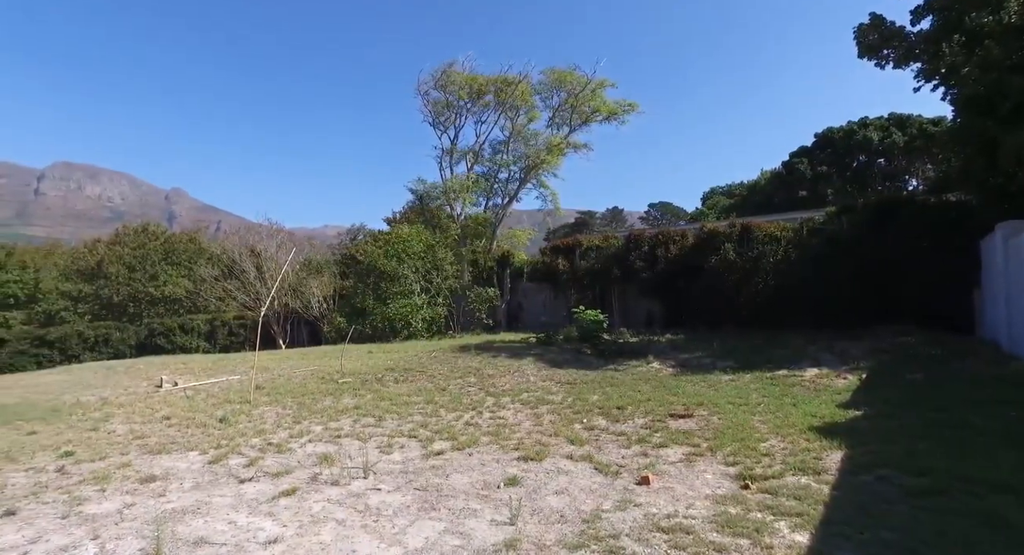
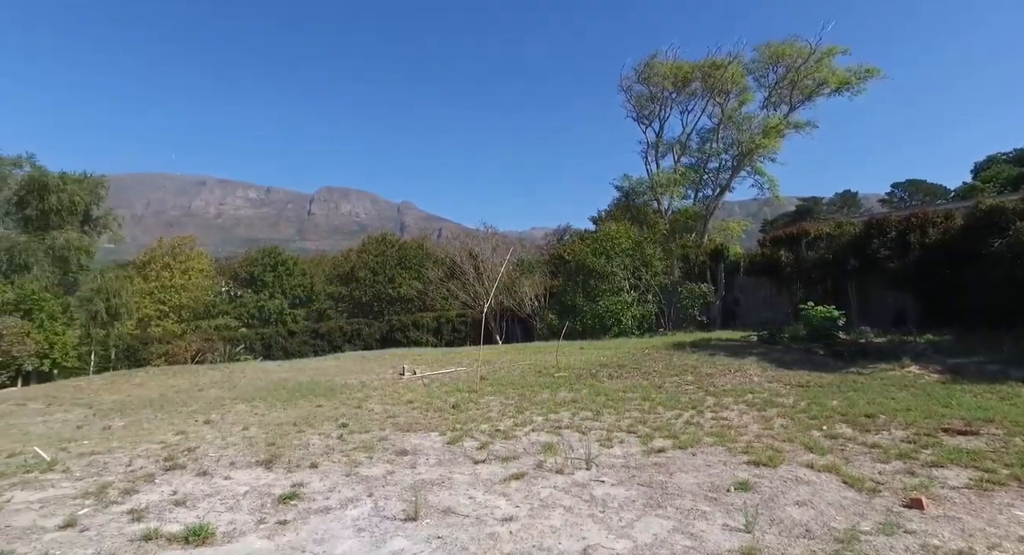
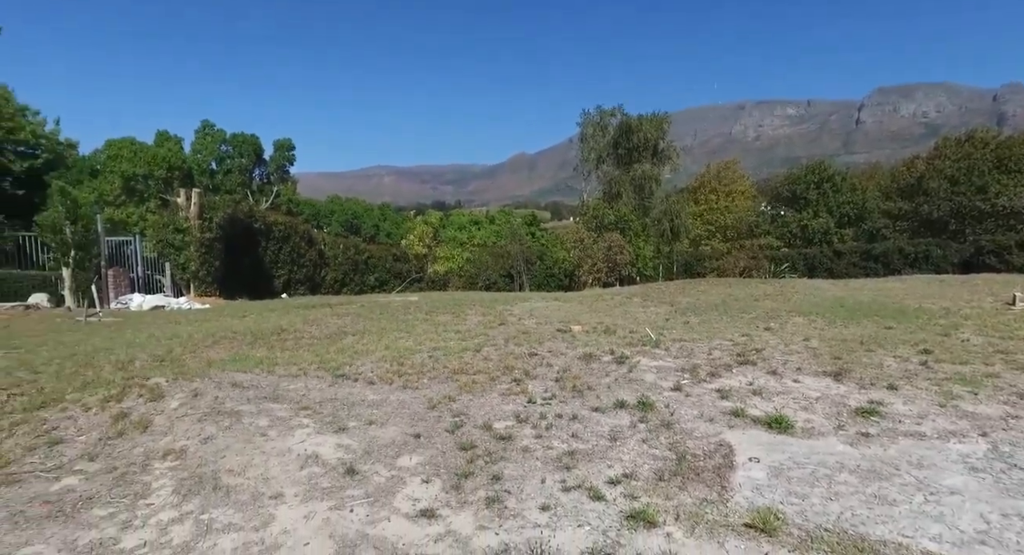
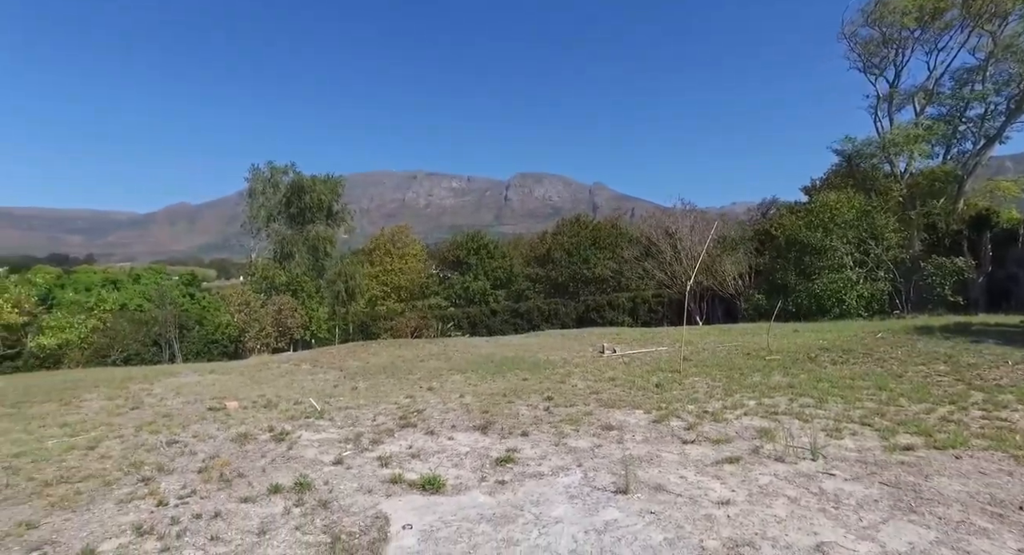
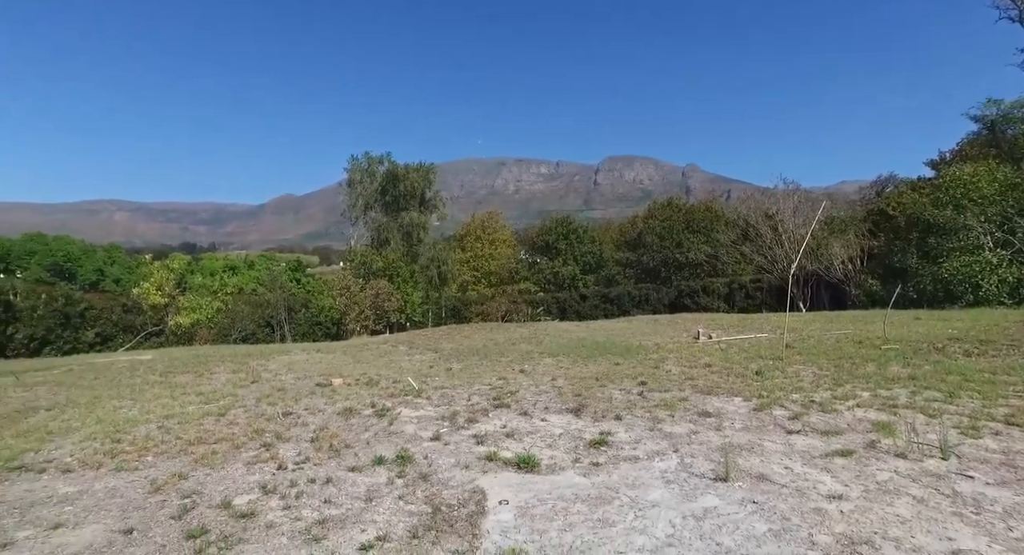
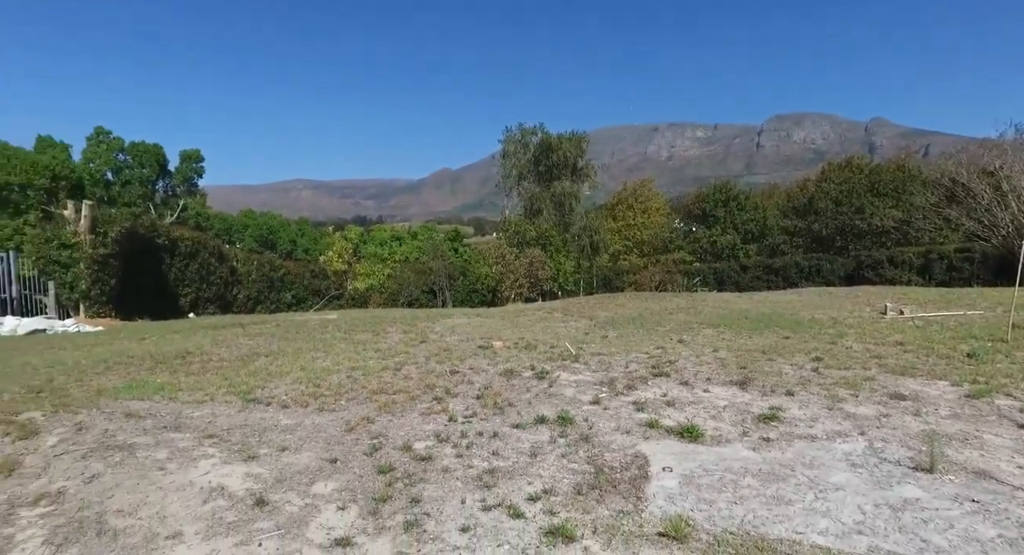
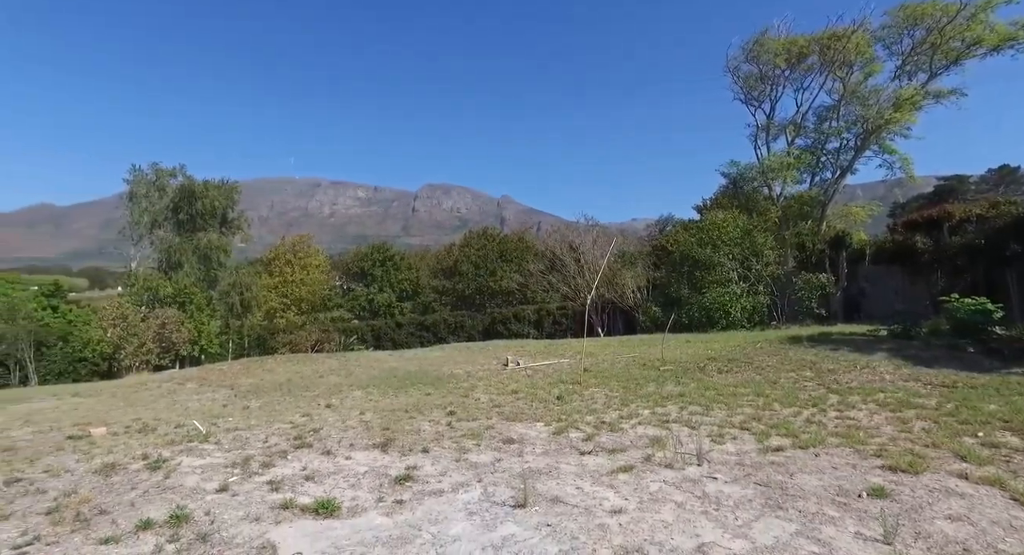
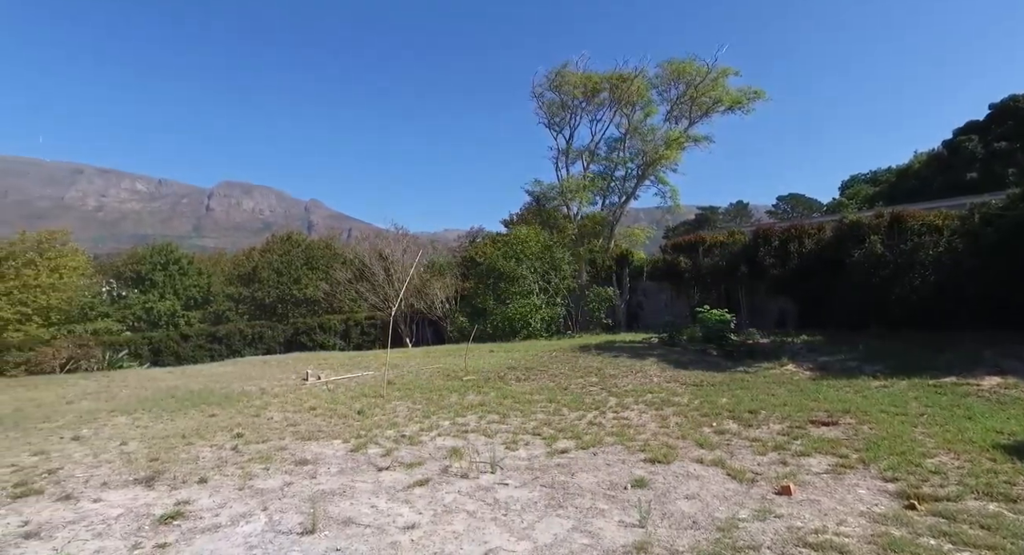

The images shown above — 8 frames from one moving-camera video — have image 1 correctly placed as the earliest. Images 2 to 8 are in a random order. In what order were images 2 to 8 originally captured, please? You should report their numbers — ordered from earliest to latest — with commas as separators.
8, 2, 7, 4, 5, 6, 3
